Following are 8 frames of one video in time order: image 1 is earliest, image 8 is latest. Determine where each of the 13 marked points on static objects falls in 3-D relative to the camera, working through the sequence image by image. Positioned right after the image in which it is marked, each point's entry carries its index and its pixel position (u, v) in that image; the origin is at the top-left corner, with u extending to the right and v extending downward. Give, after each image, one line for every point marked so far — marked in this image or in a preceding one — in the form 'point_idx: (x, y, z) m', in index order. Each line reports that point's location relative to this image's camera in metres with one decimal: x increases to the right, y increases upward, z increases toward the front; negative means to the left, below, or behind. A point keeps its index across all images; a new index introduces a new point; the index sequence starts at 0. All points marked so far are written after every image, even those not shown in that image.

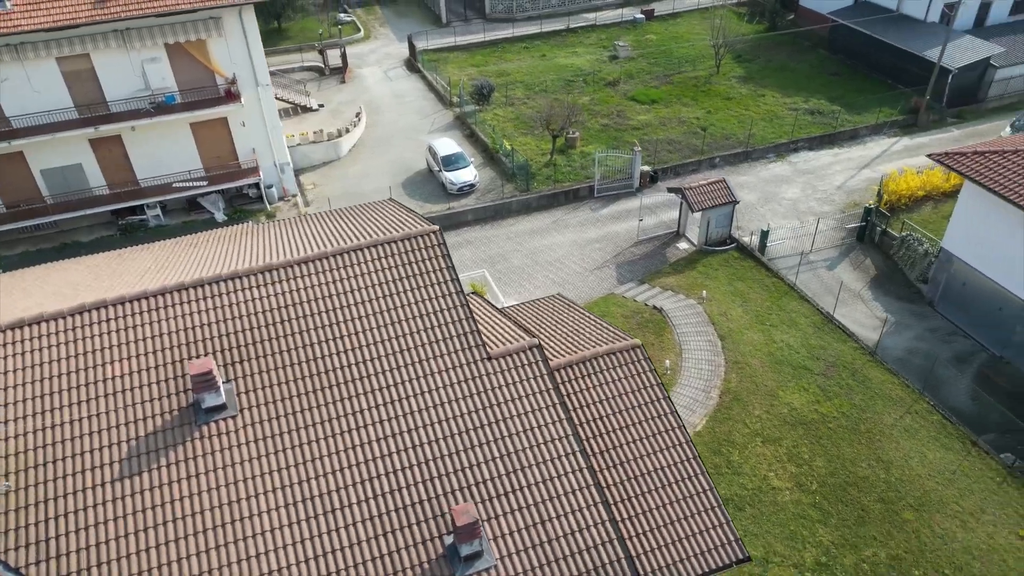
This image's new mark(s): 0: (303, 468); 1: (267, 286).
0: (-3.0, -2.7, +10.9) m
1: (-4.0, 0.0, +12.5) m
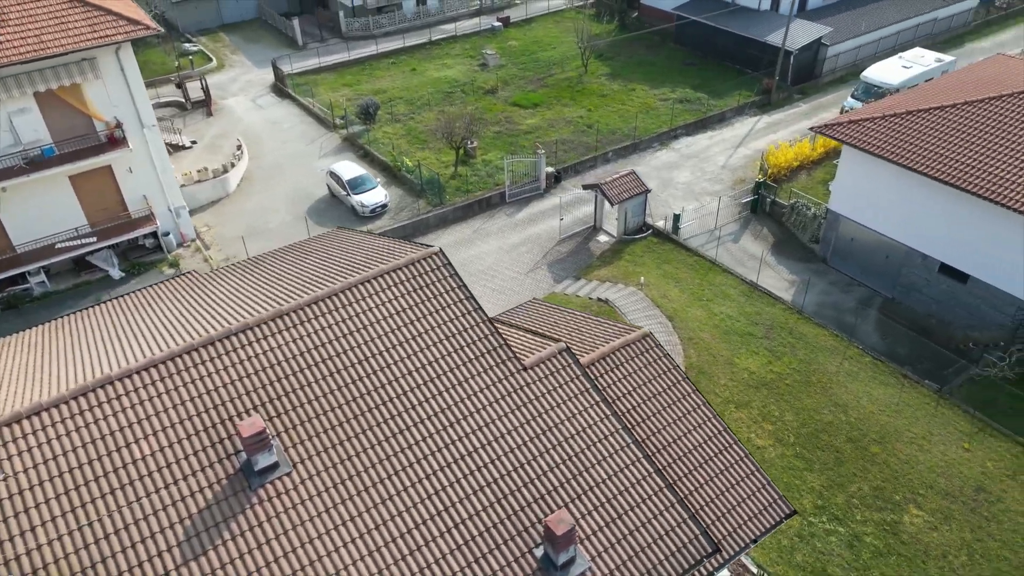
0: (-1.9, -3.2, +10.5) m
1: (-3.6, -0.7, +11.8) m
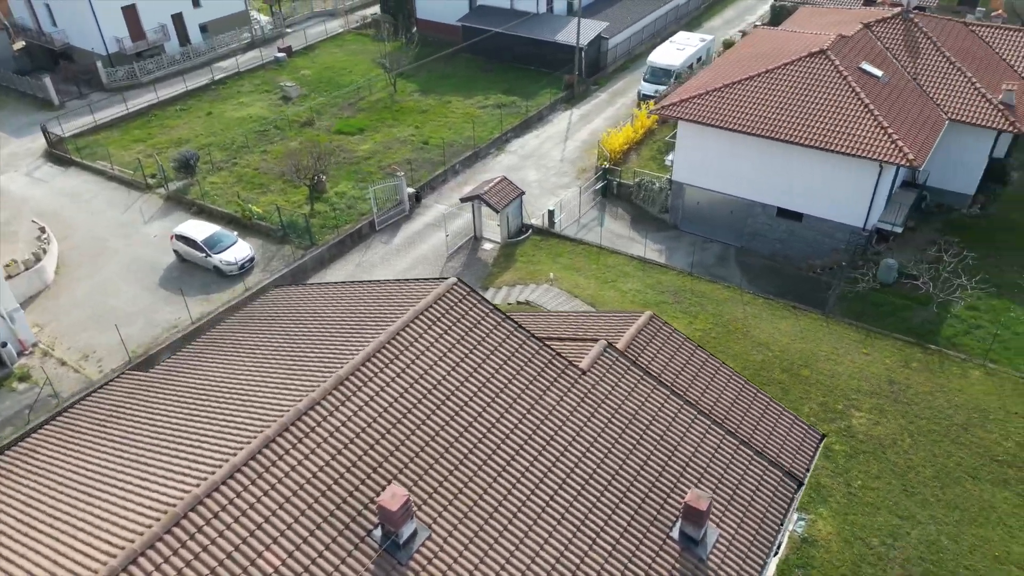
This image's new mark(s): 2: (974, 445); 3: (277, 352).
0: (+0.2, -3.6, +10.3) m
1: (-2.3, -1.6, +11.0) m
2: (+11.0, -3.7, +17.6) m
3: (-4.0, -1.2, +12.9) m
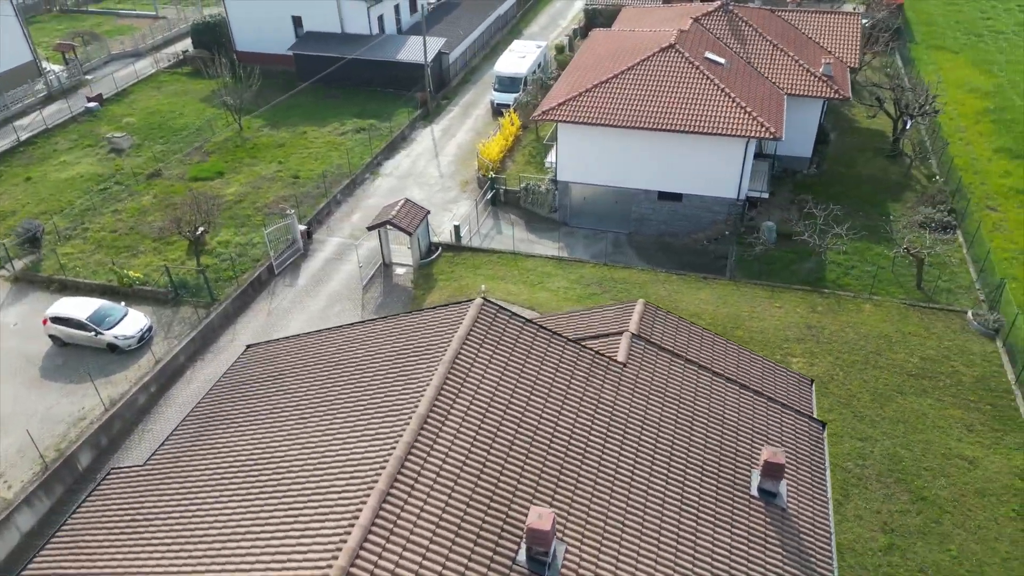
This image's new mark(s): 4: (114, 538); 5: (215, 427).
0: (+1.9, -3.6, +10.6) m
1: (-1.0, -2.1, +10.7) m
2: (+10.5, -2.1, +20.4) m
3: (-3.2, -2.0, +12.1) m
4: (-6.1, -3.8, +11.1) m
5: (-5.2, -2.4, +12.8) m
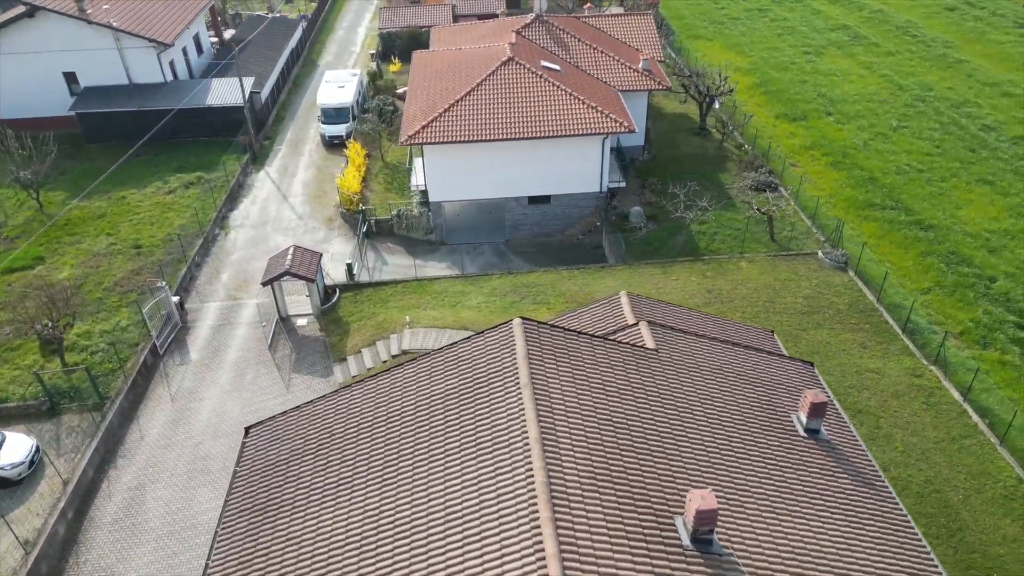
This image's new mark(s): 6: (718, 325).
0: (+3.8, -3.2, +11.6) m
1: (+0.7, -2.4, +10.8) m
2: (+8.7, -0.7, +23.4) m
3: (-1.7, -2.8, +11.5) m
4: (-3.8, -5.1, +9.7) m
5: (-3.7, -3.6, +11.6) m
6: (+4.5, -0.9, +16.3) m
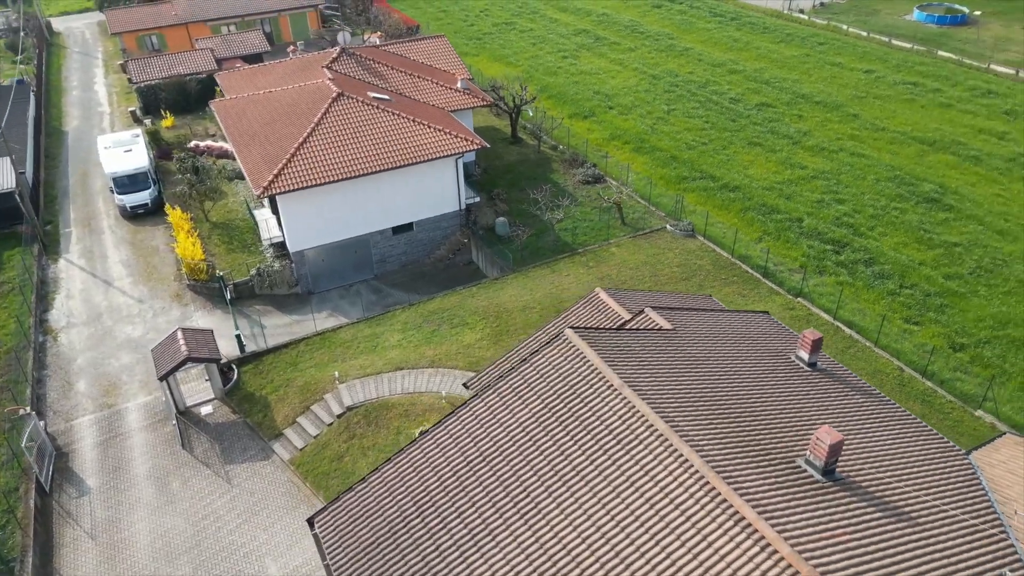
0: (+5.5, -2.5, +13.4) m
1: (+2.8, -2.2, +11.6) m
2: (+5.6, +0.3, +26.1) m
3: (+0.4, -3.3, +11.5) m
4: (-0.4, -5.8, +9.1) m
5: (-1.3, -4.5, +10.9) m
6: (+4.1, -0.3, +18.0) m
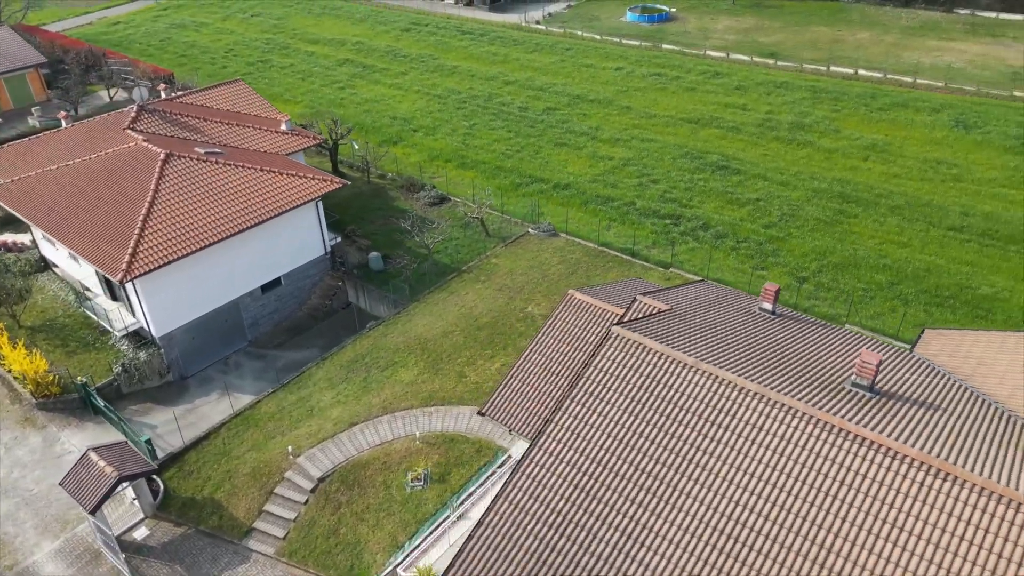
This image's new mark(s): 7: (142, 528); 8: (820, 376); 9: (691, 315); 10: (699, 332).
0: (+6.5, -1.5, +15.7) m
1: (+4.6, -1.7, +13.1) m
2: (+1.7, +0.4, +27.7) m
3: (+2.7, -3.2, +12.2) m
4: (+3.3, -5.7, +9.7) m
5: (+1.6, -4.7, +11.1) m
6: (+3.2, 0.0, +19.6) m
7: (-9.5, -6.2, +19.0) m
8: (+5.8, -1.8, +14.0) m
9: (+4.0, -0.7, +16.4) m
10: (+3.9, -1.0, +15.3) m
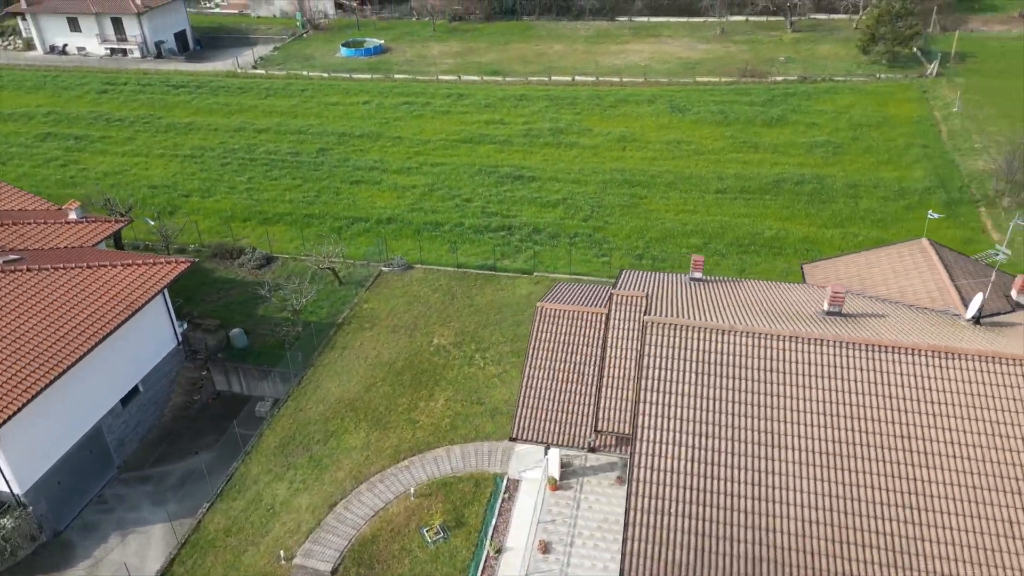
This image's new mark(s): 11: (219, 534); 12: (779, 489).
0: (+6.6, -0.4, +18.8) m
1: (+5.9, -0.8, +15.7) m
2: (-2.7, -0.7, +28.0) m
3: (+4.9, -2.6, +14.1) m
4: (+7.0, -4.7, +12.1) m
5: (+4.7, -4.3, +12.7) m
6: (+1.7, 0.0, +21.1) m
7: (-7.8, -8.9, +15.6) m
8: (+6.6, -0.7, +16.9) m
9: (+3.8, -0.2, +18.5) m
10: (+4.2, -0.5, +17.4) m
11: (-7.7, -6.4, +19.1) m
12: (+4.8, -3.6, +13.4) m
